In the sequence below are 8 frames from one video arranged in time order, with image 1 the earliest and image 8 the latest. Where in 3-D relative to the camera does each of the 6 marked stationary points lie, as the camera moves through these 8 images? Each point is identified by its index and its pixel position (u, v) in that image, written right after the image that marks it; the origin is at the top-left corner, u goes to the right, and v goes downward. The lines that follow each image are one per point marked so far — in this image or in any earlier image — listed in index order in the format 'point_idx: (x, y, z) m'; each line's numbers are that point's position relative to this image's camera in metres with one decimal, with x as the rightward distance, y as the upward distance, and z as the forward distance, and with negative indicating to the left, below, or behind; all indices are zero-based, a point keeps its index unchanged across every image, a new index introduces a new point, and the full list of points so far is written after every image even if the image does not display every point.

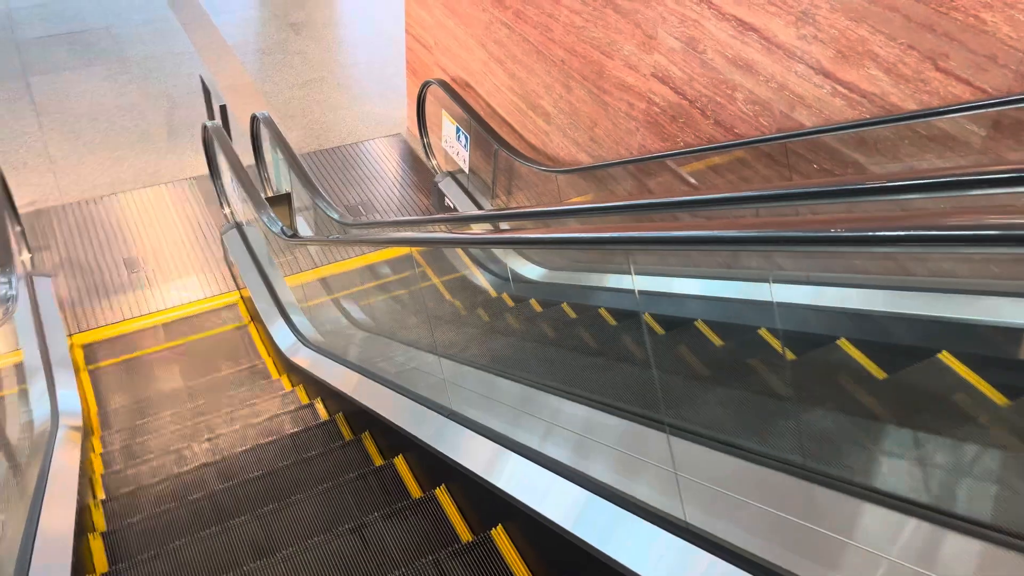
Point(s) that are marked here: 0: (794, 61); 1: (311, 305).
0: (+1.1, +0.9, +3.1) m
1: (-1.1, -0.1, +4.6) m
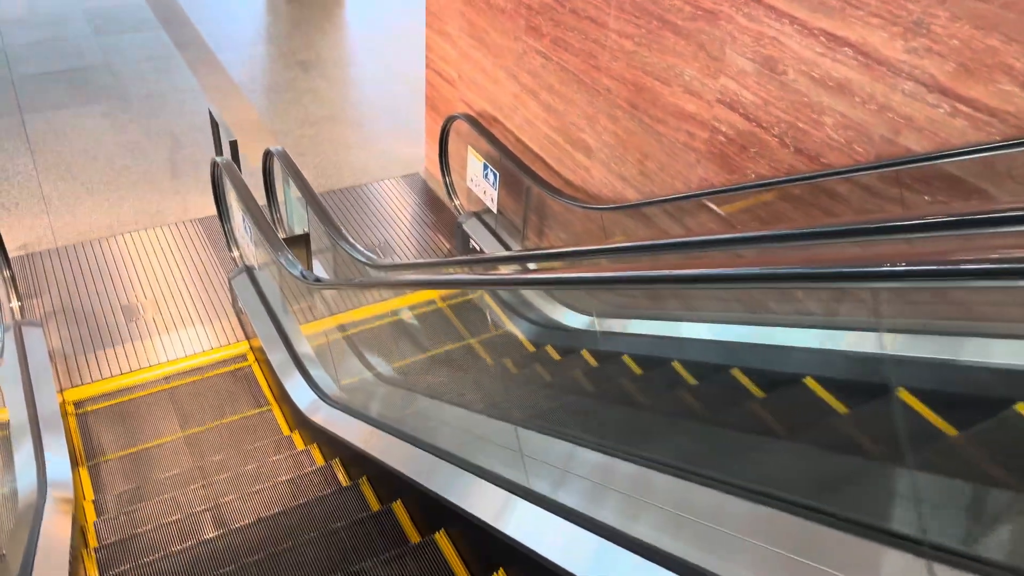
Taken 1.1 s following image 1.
0: (+1.3, +0.7, +2.7) m
1: (-0.9, -0.4, +4.2) m
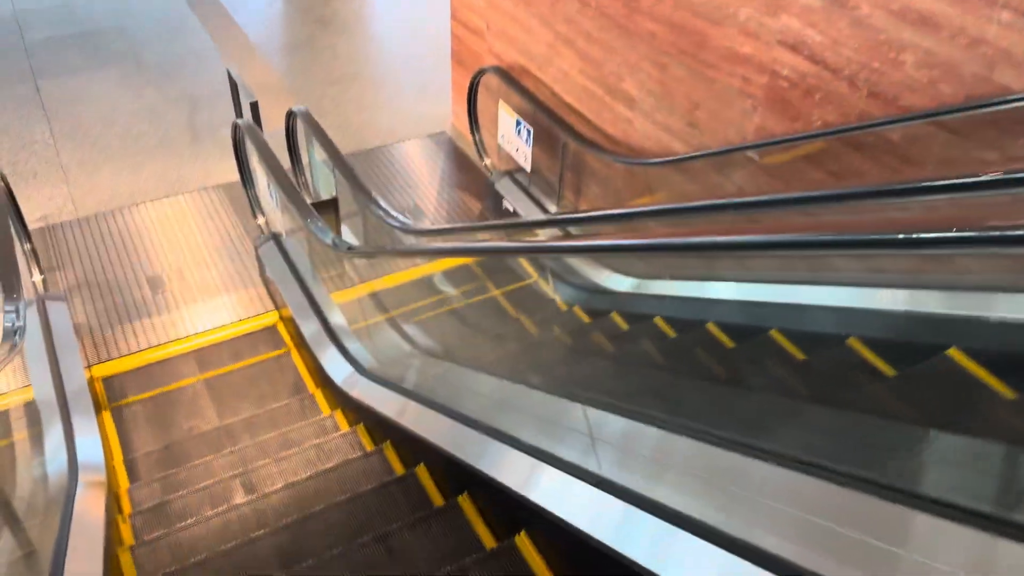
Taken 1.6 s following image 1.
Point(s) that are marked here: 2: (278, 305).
0: (+1.4, +0.8, +2.5) m
1: (-0.7, -0.2, +4.0) m
2: (-1.3, -0.1, +4.6) m
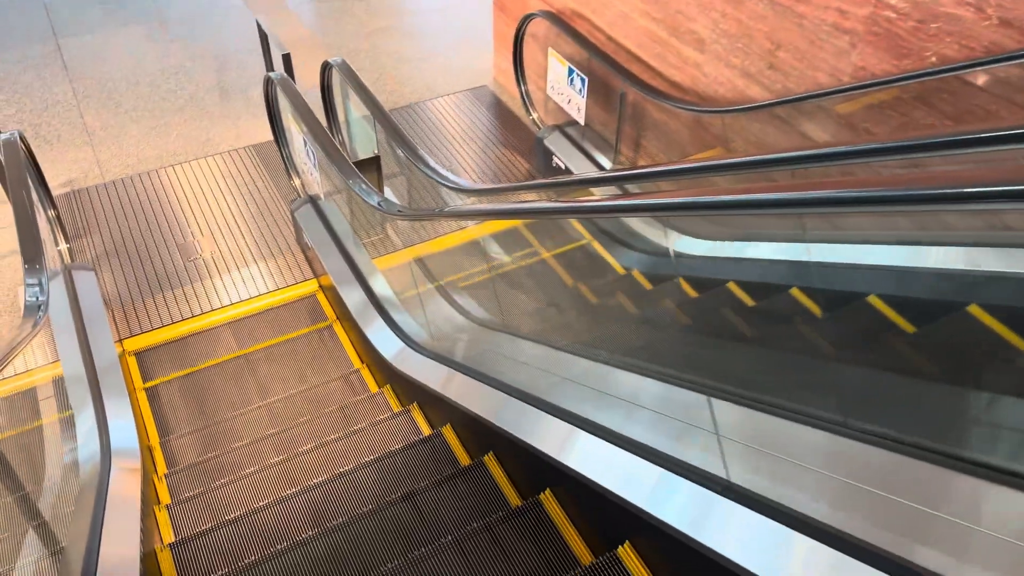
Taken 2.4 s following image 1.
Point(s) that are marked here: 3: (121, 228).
0: (+1.7, +0.9, +2.1) m
1: (-0.4, 0.0, +3.7) m
2: (-1.0, +0.1, +4.3) m
3: (-2.2, +0.3, +4.6) m
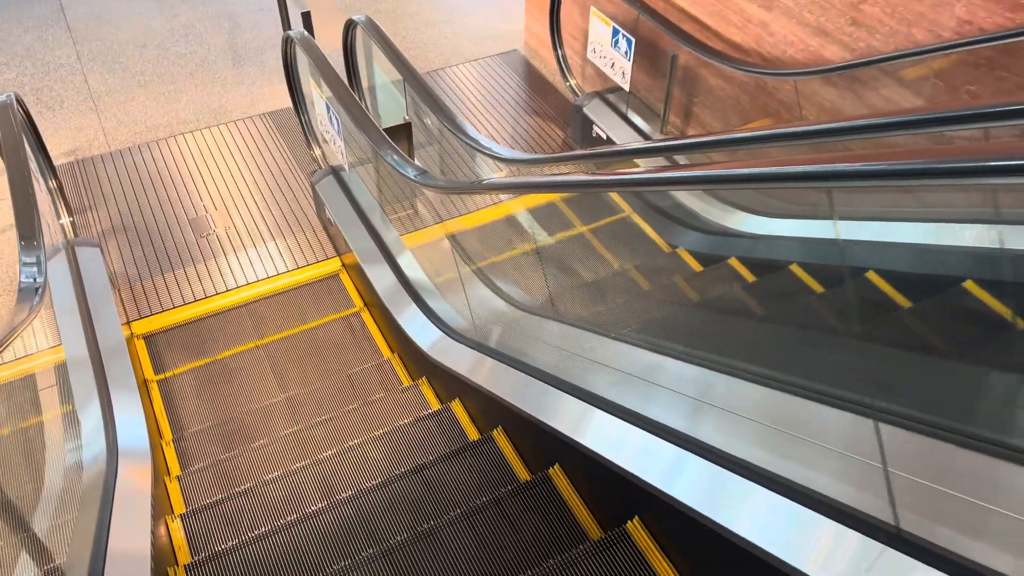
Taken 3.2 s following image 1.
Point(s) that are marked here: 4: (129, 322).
0: (+1.8, +1.0, +1.7) m
1: (-0.3, 0.0, +3.4) m
2: (-0.8, +0.2, +4.0) m
3: (-2.0, +0.5, +4.3) m
4: (-1.7, -0.2, +3.7) m
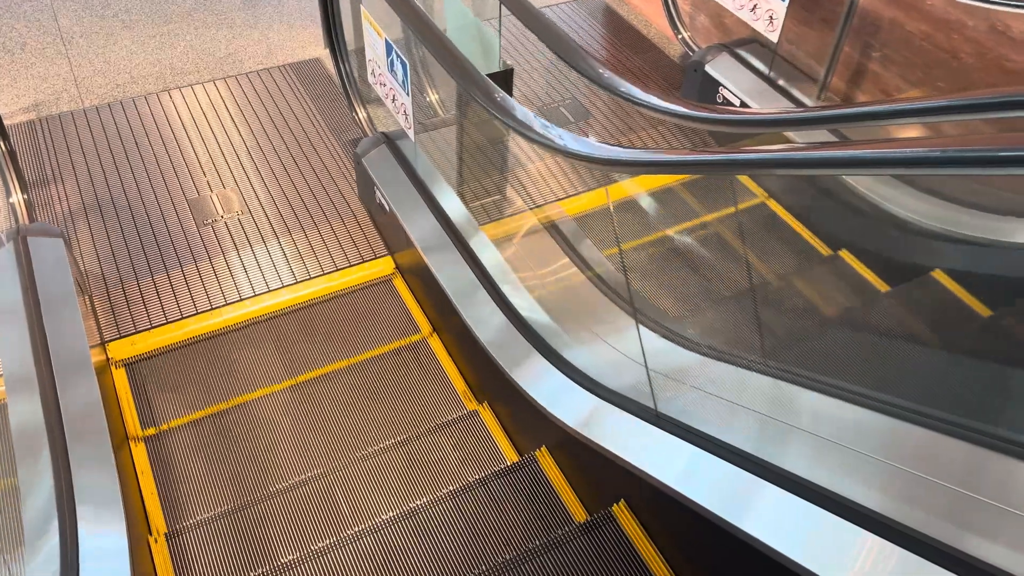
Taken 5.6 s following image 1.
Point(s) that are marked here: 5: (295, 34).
0: (+2.3, +0.8, +0.7) m
1: (+0.1, 0.0, +2.4) m
2: (-0.4, +0.2, +3.0) m
3: (-1.6, +0.5, +3.3) m
4: (-1.3, -0.2, +2.7) m
5: (-1.1, +1.2, +4.0) m
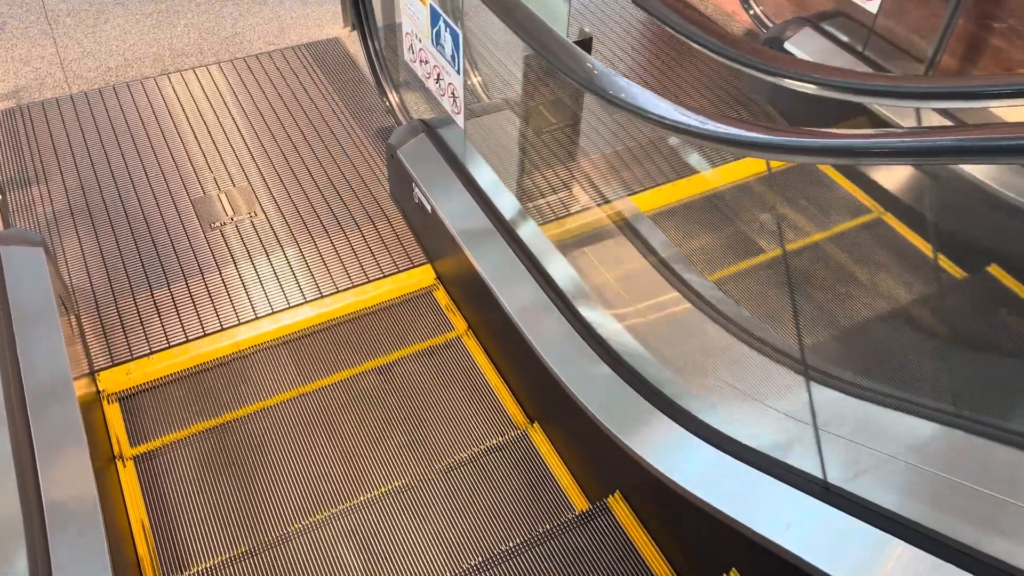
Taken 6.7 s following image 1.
0: (+2.4, +0.8, +0.3) m
1: (+0.3, -0.1, +2.0) m
2: (-0.3, +0.1, +2.6) m
3: (-1.4, +0.4, +2.9) m
4: (-1.2, -0.2, +2.3) m
5: (-0.9, +1.2, +3.6) m
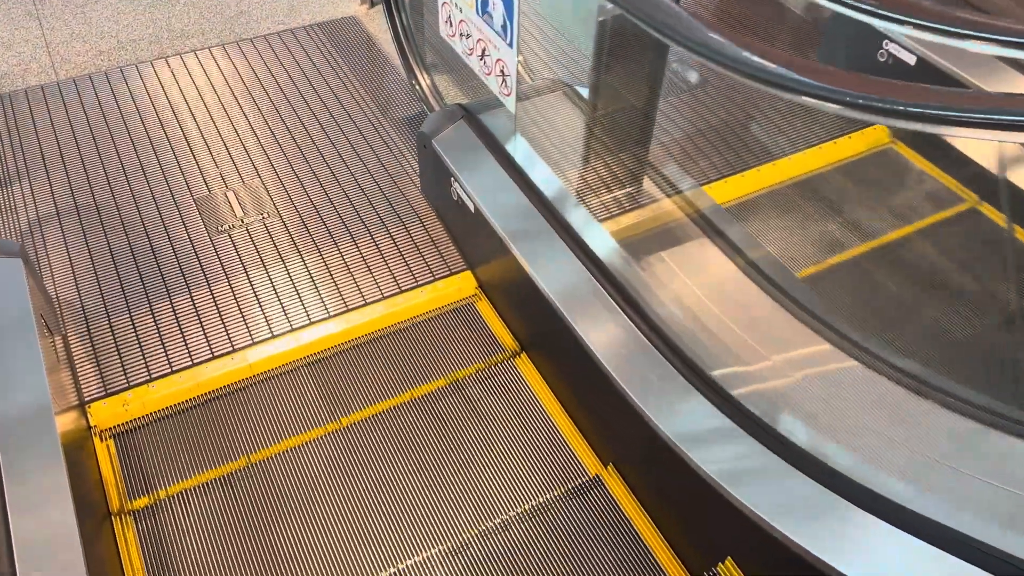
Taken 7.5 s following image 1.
0: (+2.6, +0.8, 0.0) m
1: (+0.4, -0.1, +1.7) m
2: (-0.1, +0.1, +2.2) m
3: (-1.3, +0.4, +2.5) m
4: (-1.0, -0.2, +2.0) m
5: (-0.8, +1.2, +3.2) m
